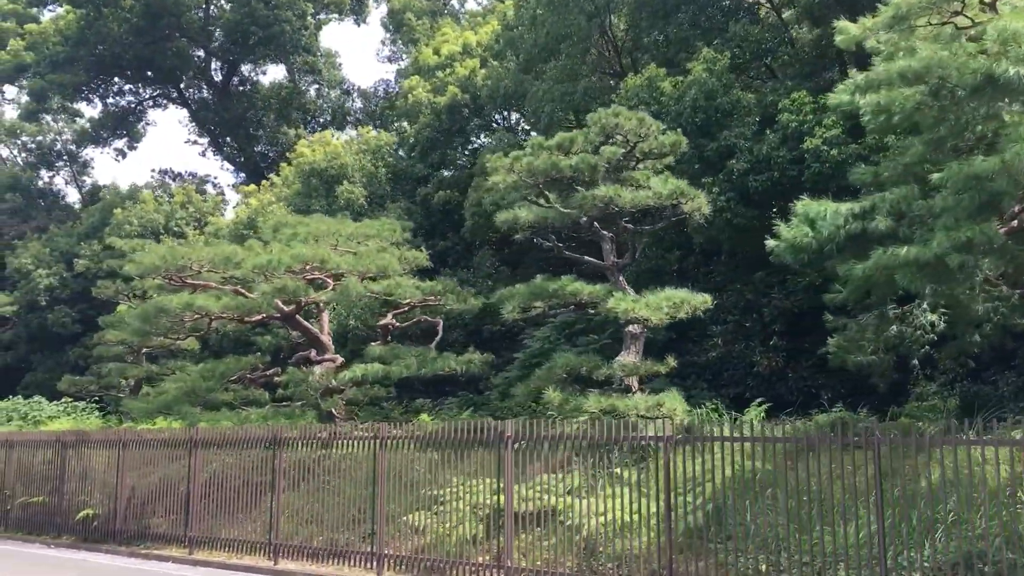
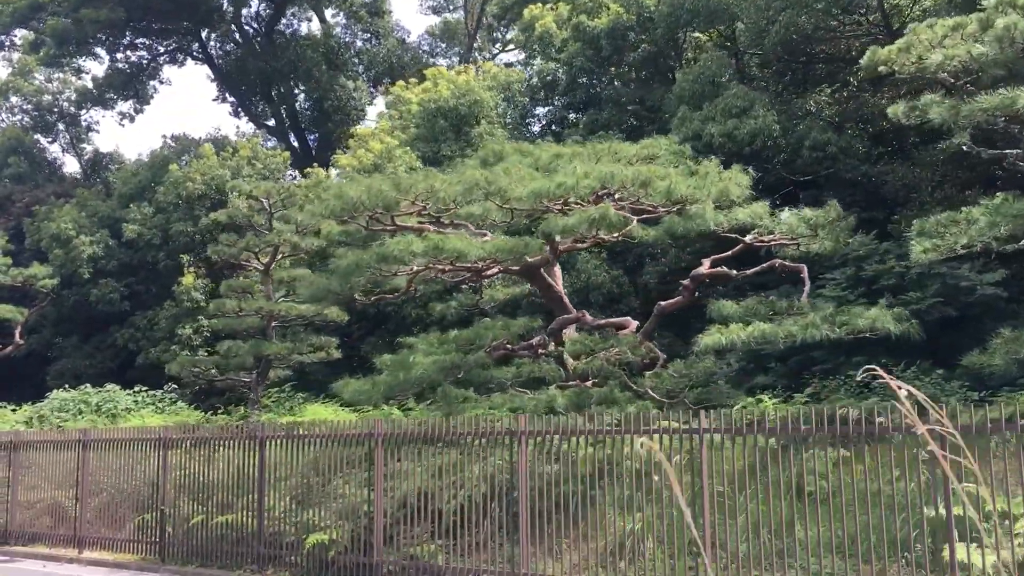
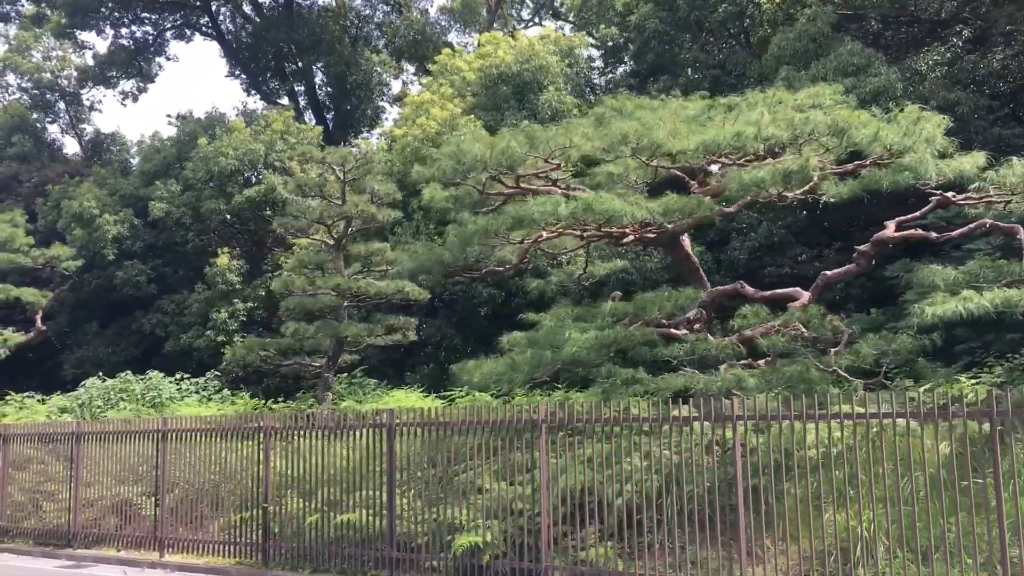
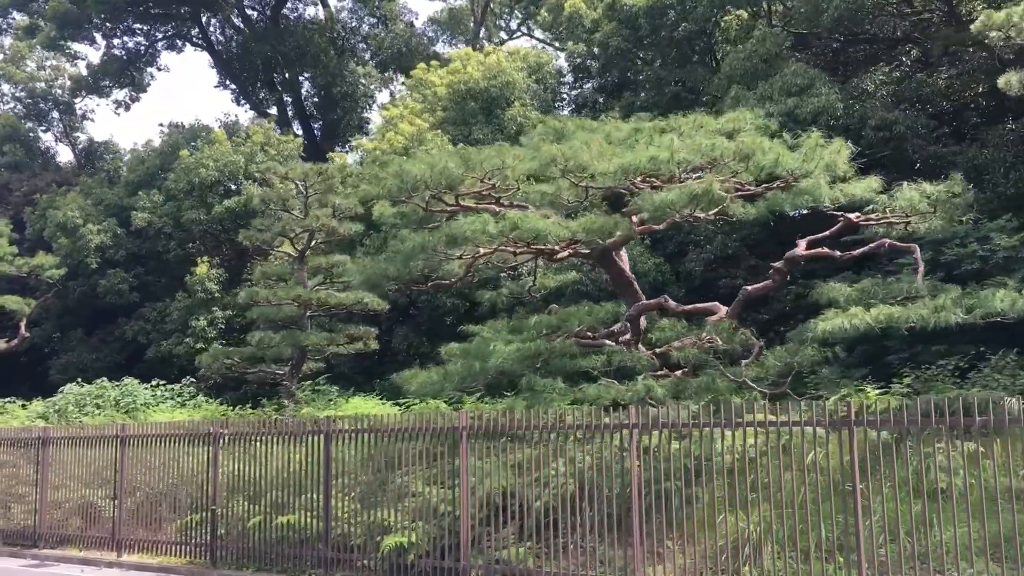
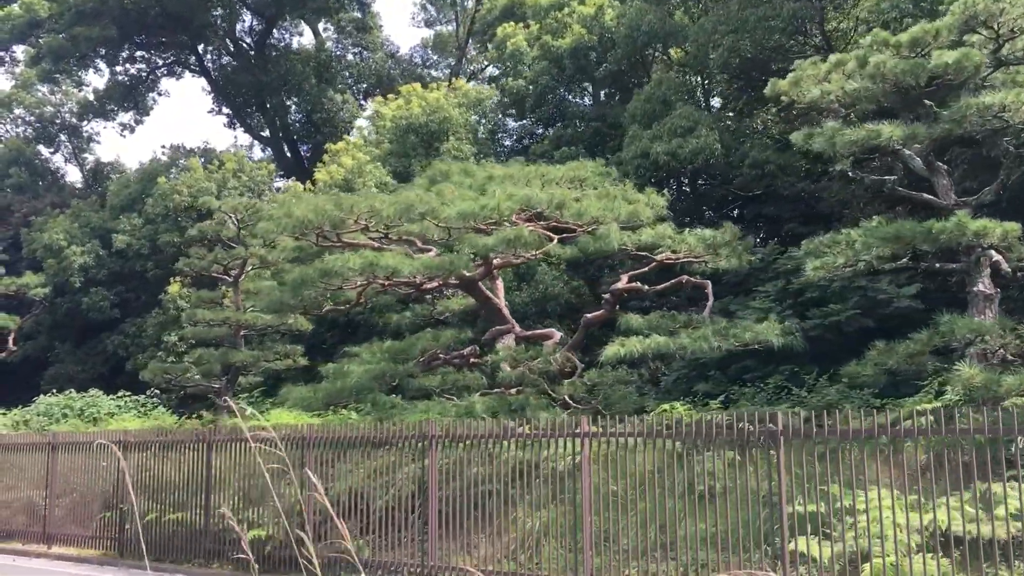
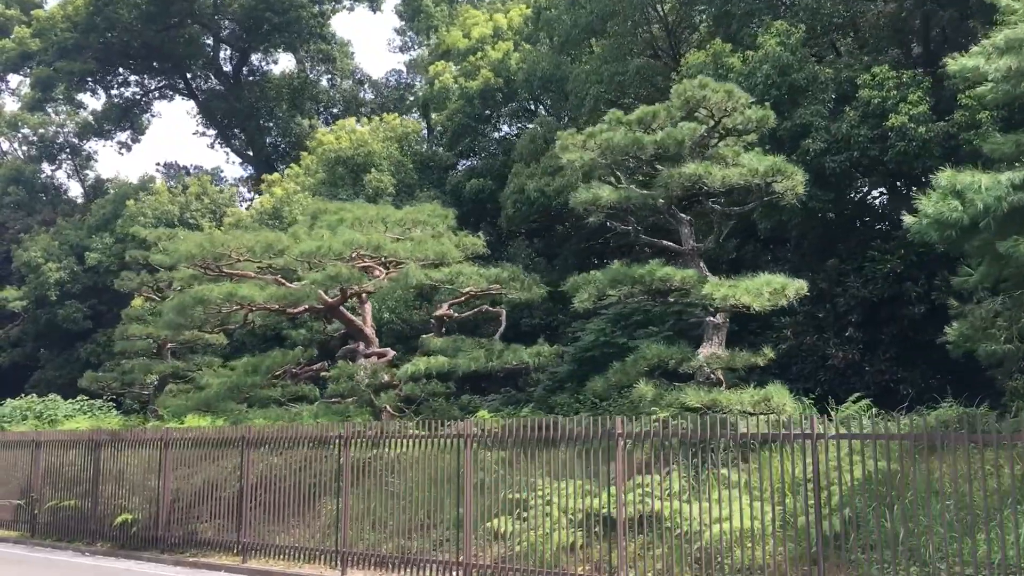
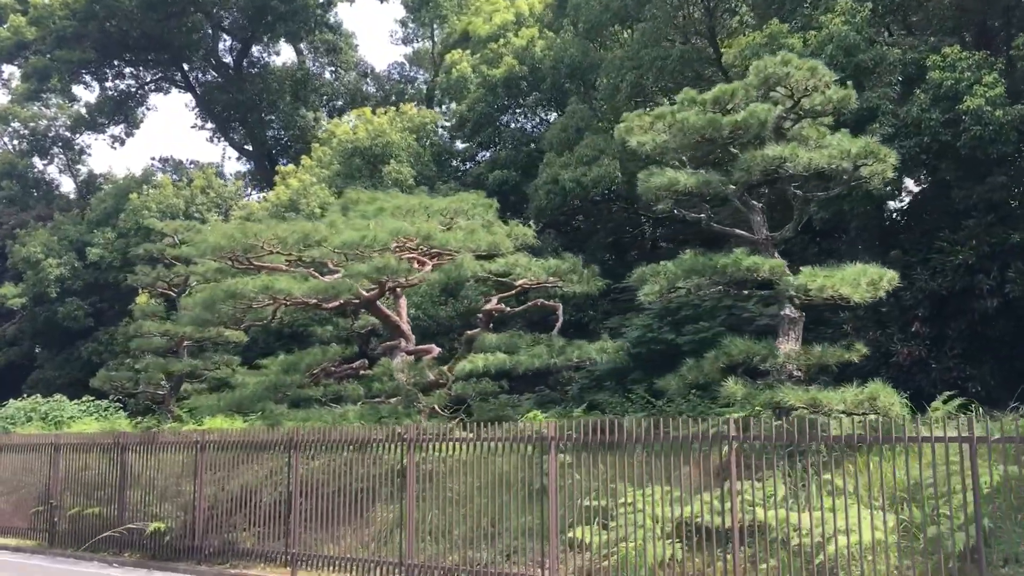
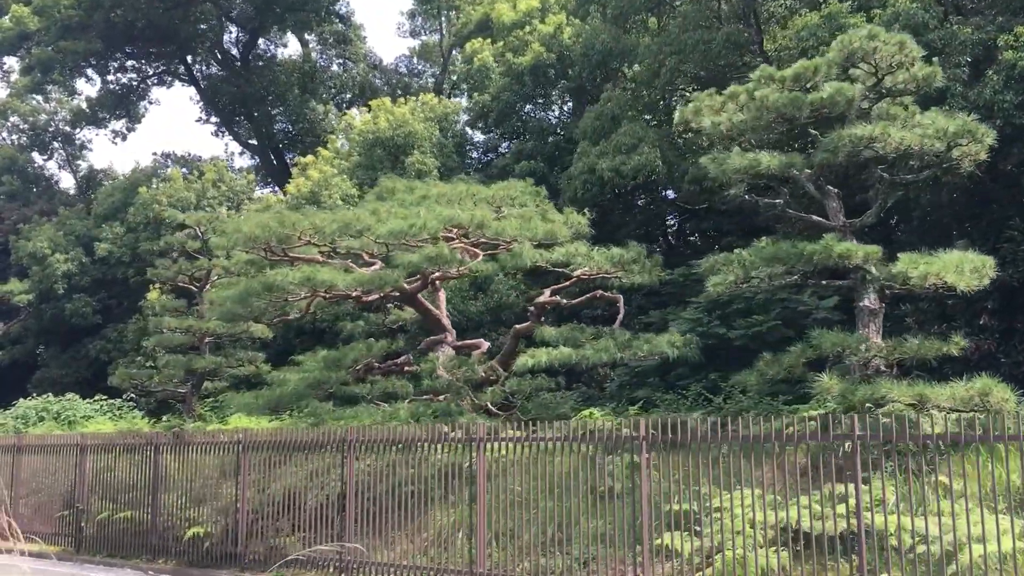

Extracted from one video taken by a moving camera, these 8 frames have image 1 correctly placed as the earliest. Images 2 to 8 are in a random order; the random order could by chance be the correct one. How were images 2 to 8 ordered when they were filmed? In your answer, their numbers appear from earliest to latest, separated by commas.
6, 7, 8, 5, 2, 4, 3
